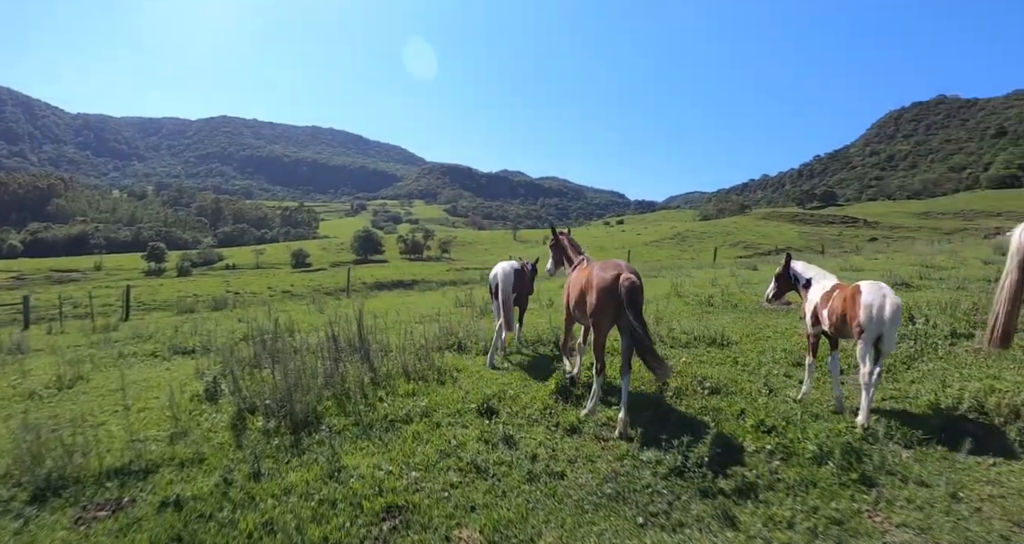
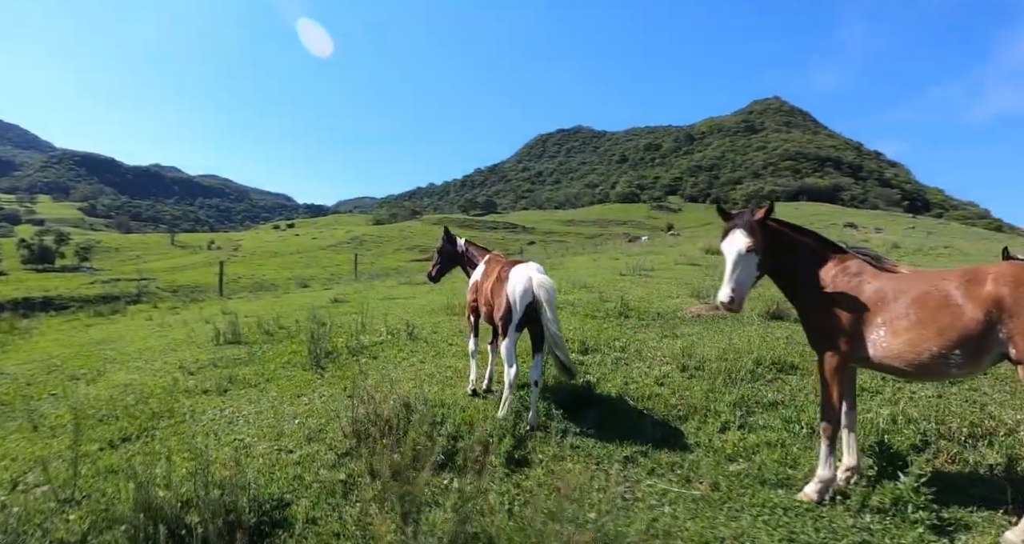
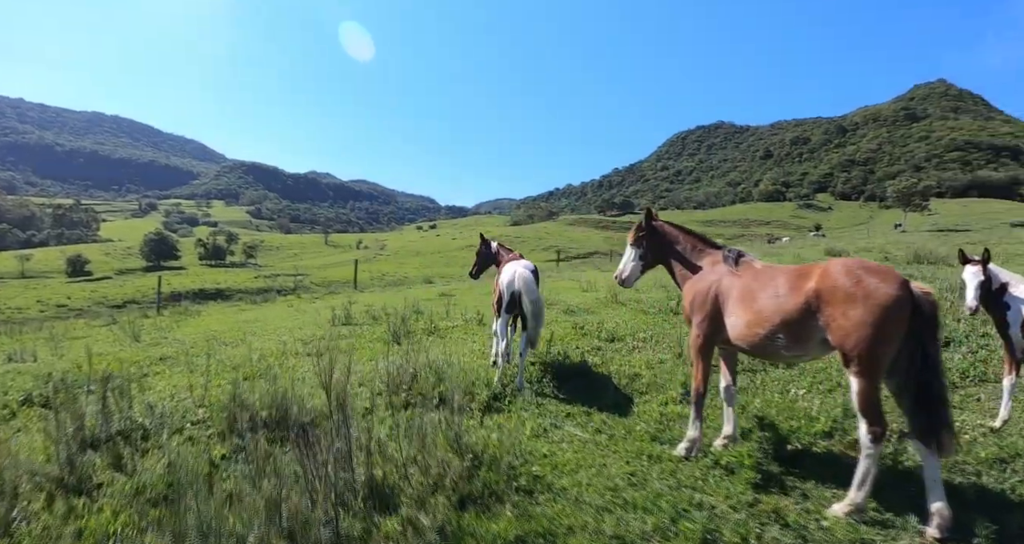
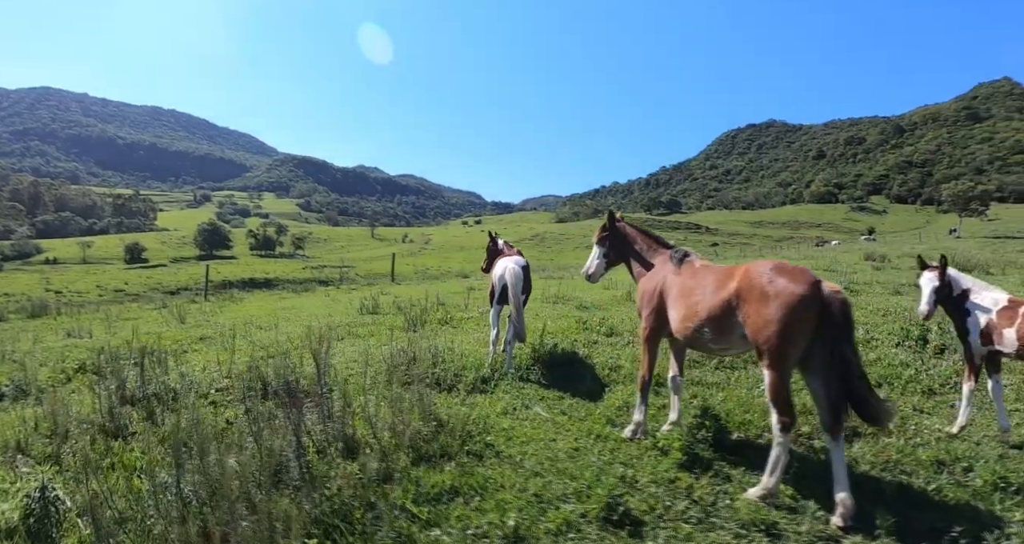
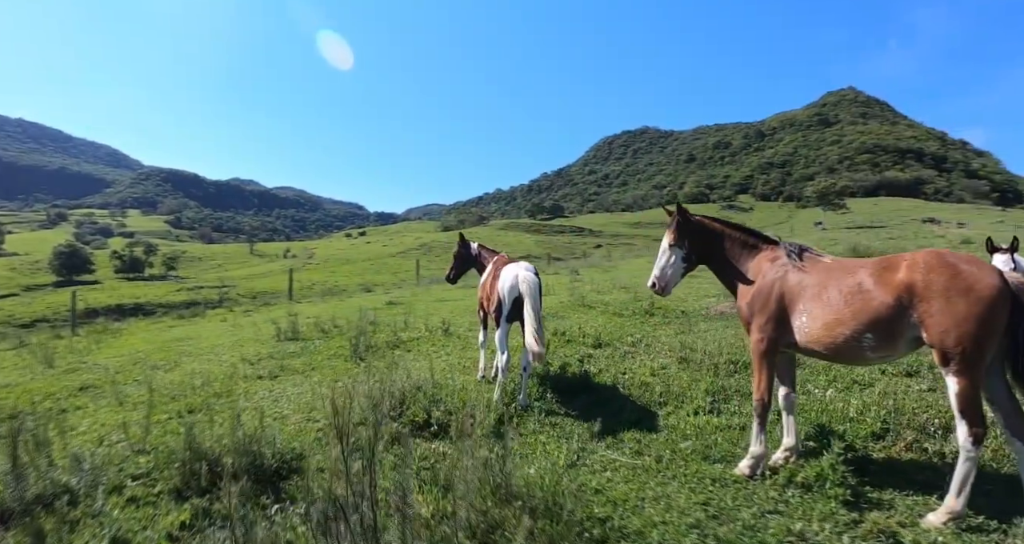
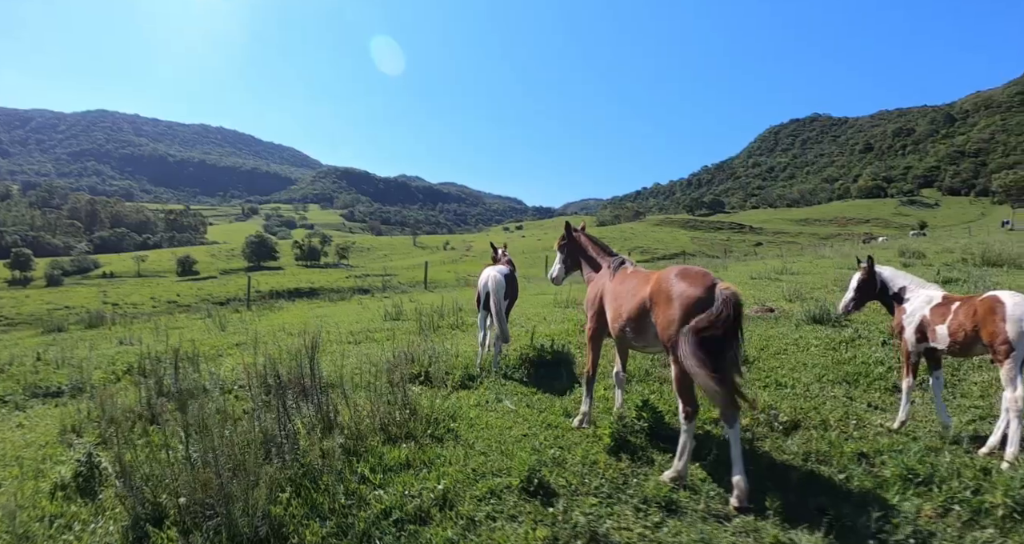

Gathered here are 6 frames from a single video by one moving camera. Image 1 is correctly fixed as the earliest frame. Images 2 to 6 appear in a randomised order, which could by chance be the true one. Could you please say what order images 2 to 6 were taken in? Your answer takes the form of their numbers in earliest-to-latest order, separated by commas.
6, 4, 3, 5, 2
